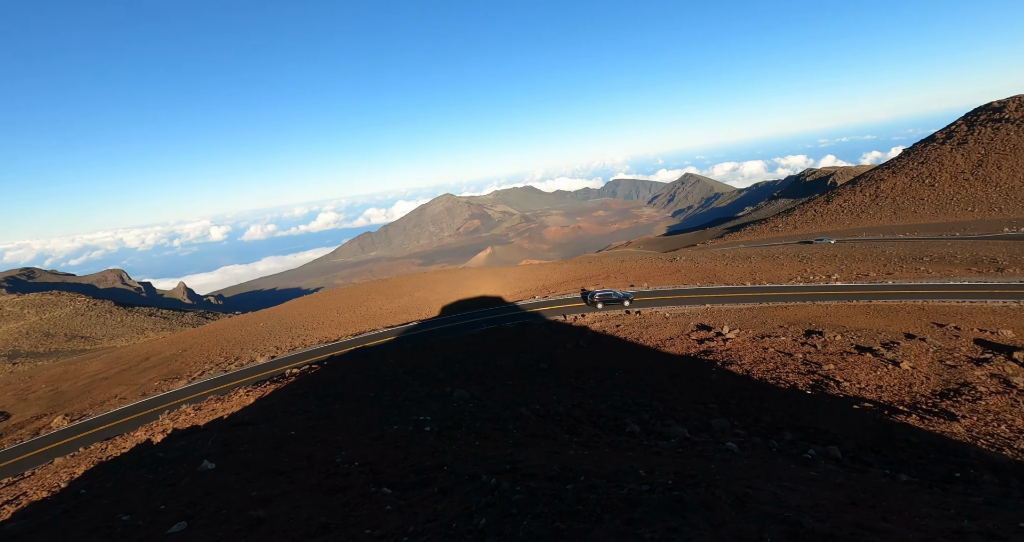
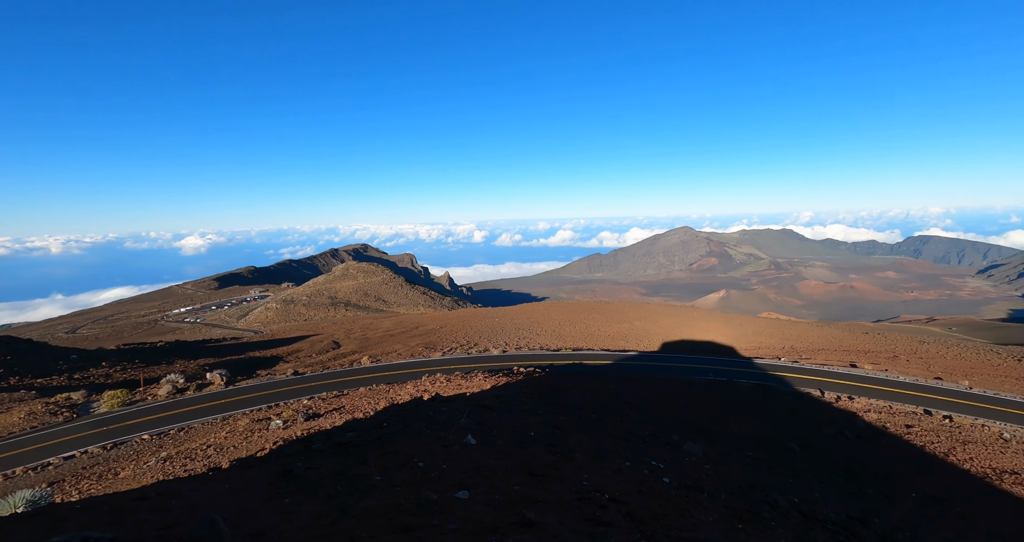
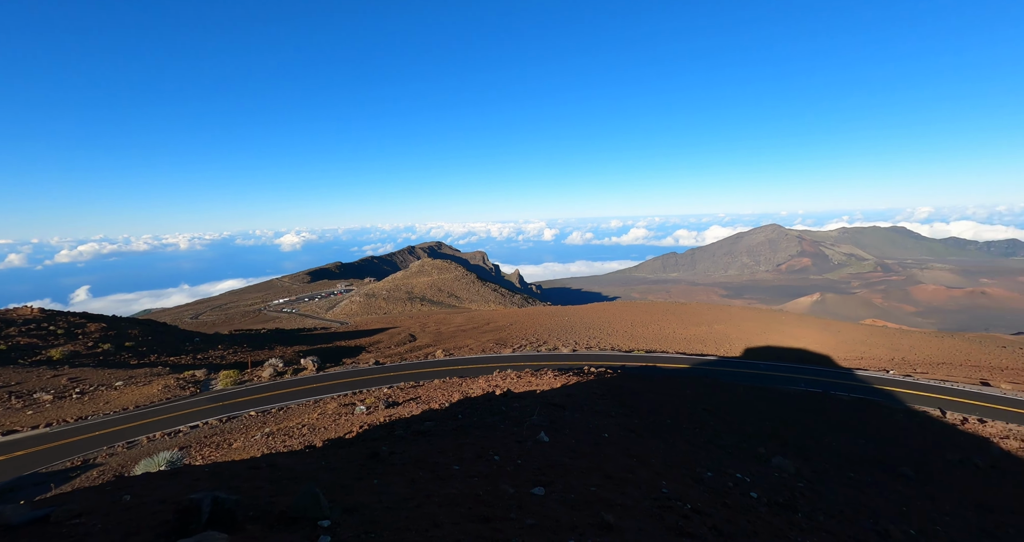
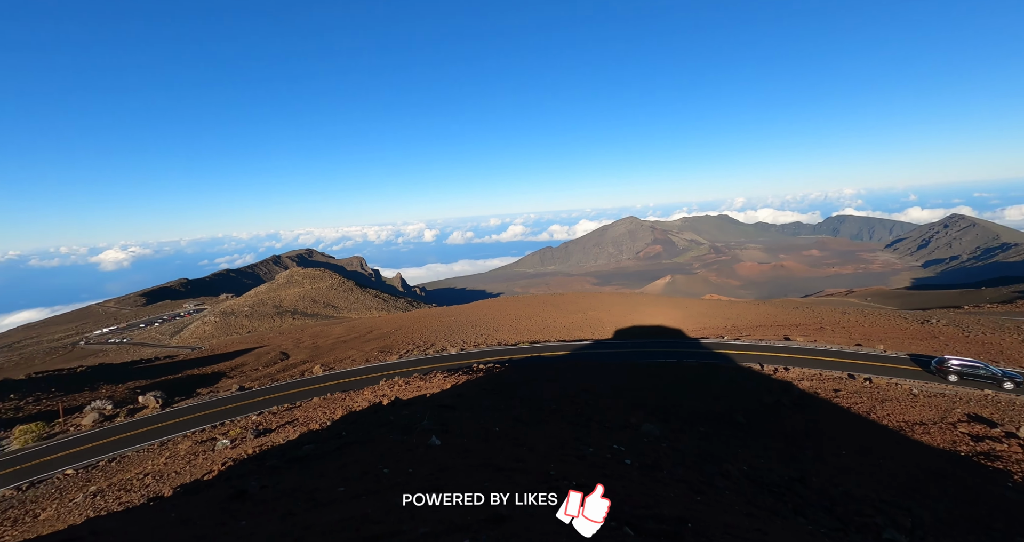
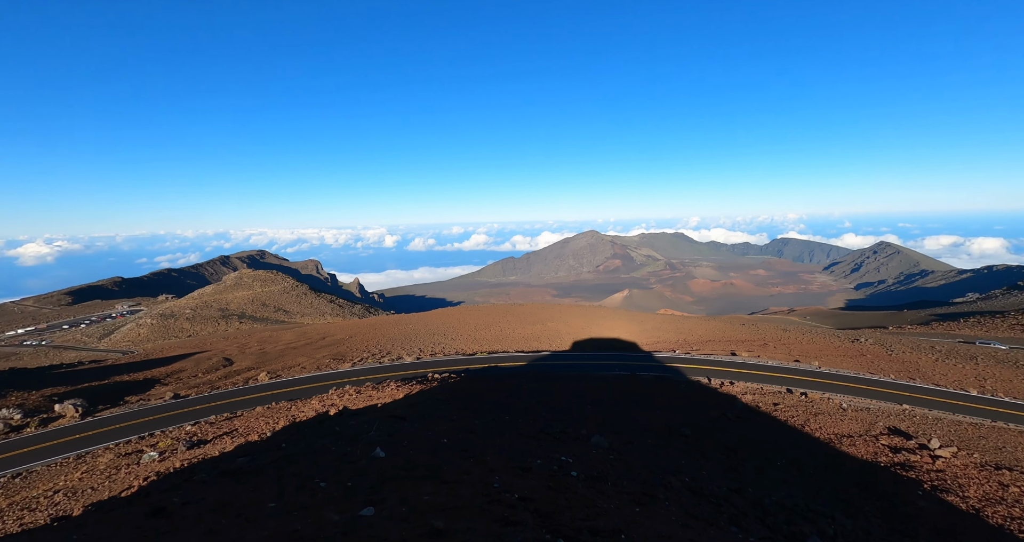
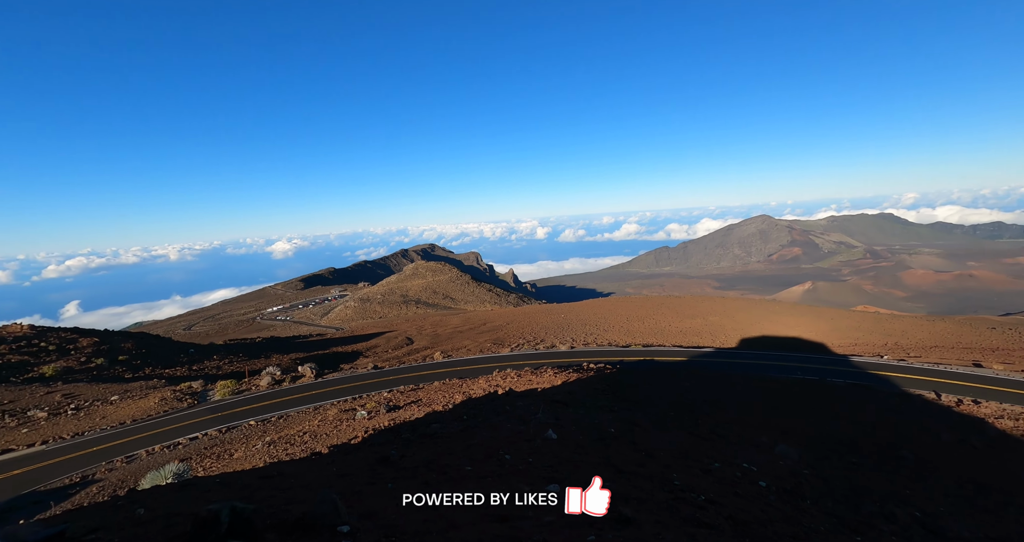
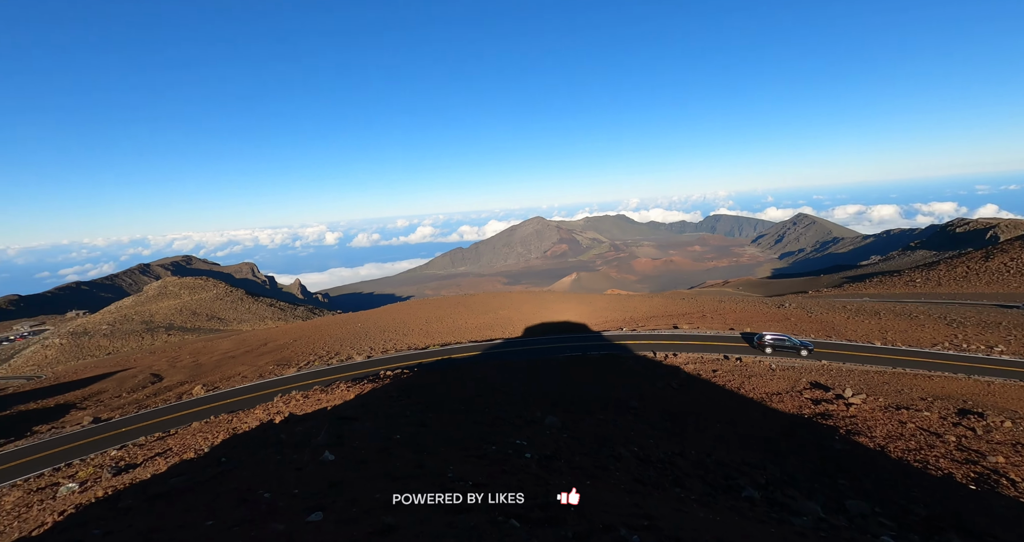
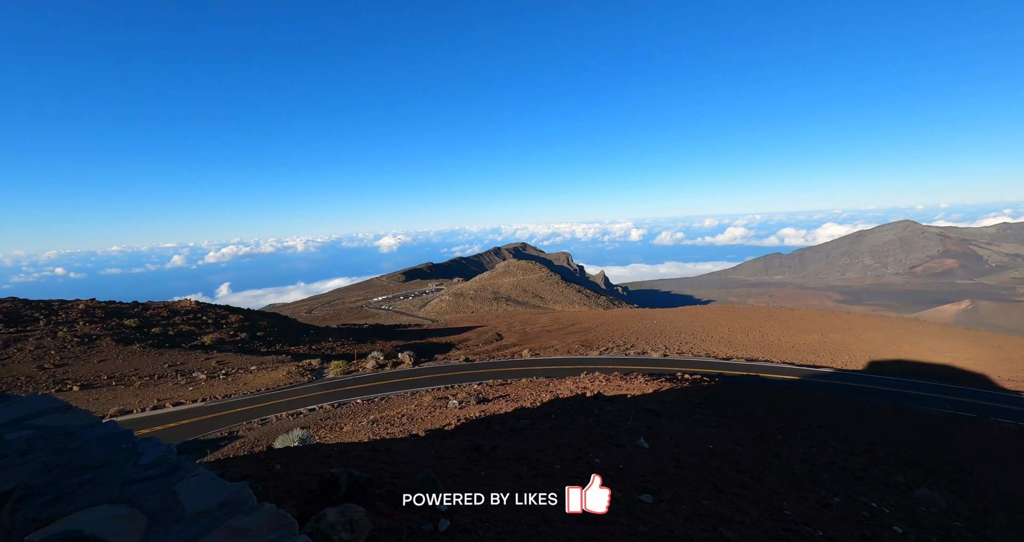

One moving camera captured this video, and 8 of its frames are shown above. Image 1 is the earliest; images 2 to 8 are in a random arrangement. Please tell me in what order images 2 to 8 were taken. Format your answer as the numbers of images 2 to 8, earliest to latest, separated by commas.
7, 4, 6, 8, 3, 2, 5
